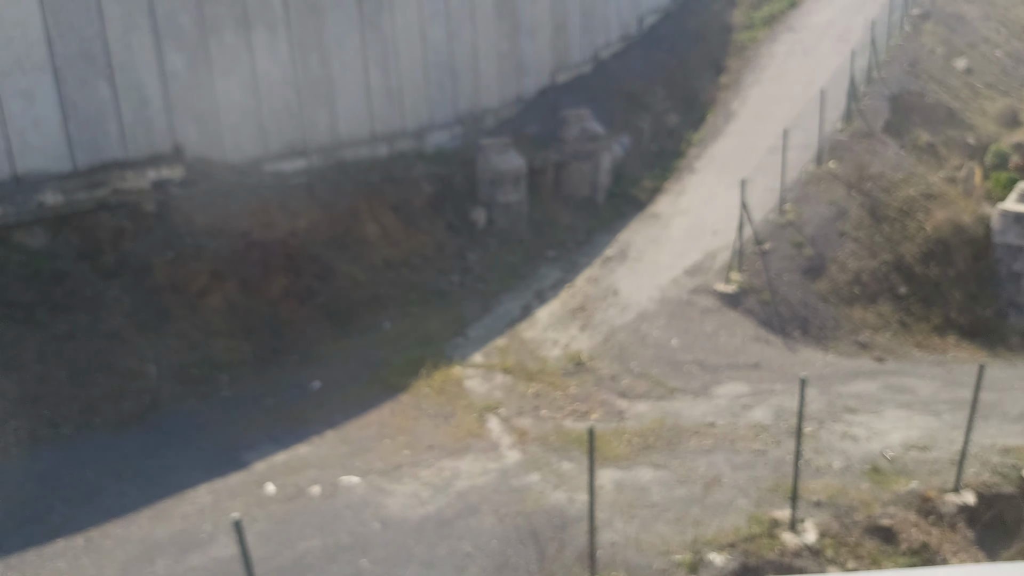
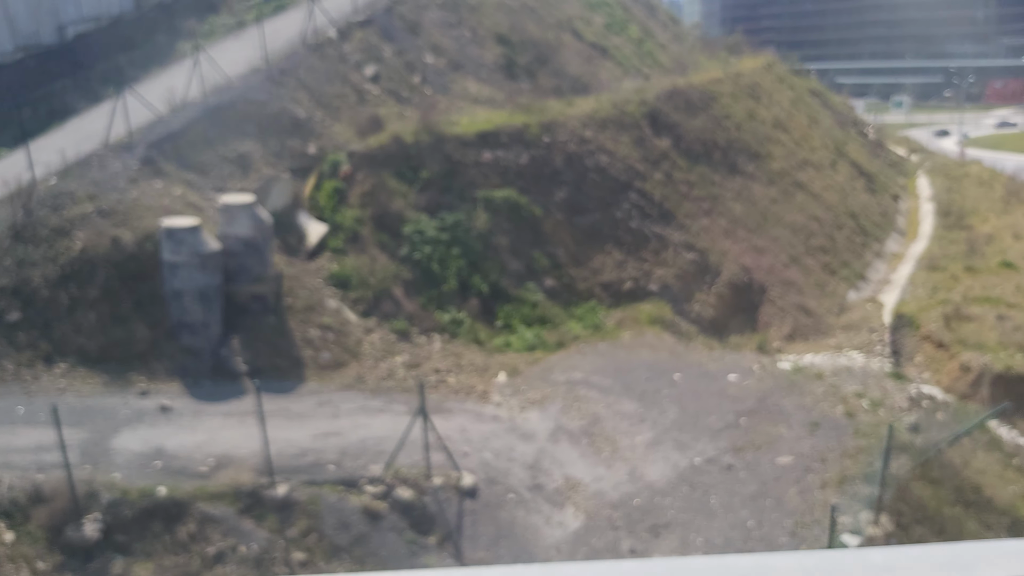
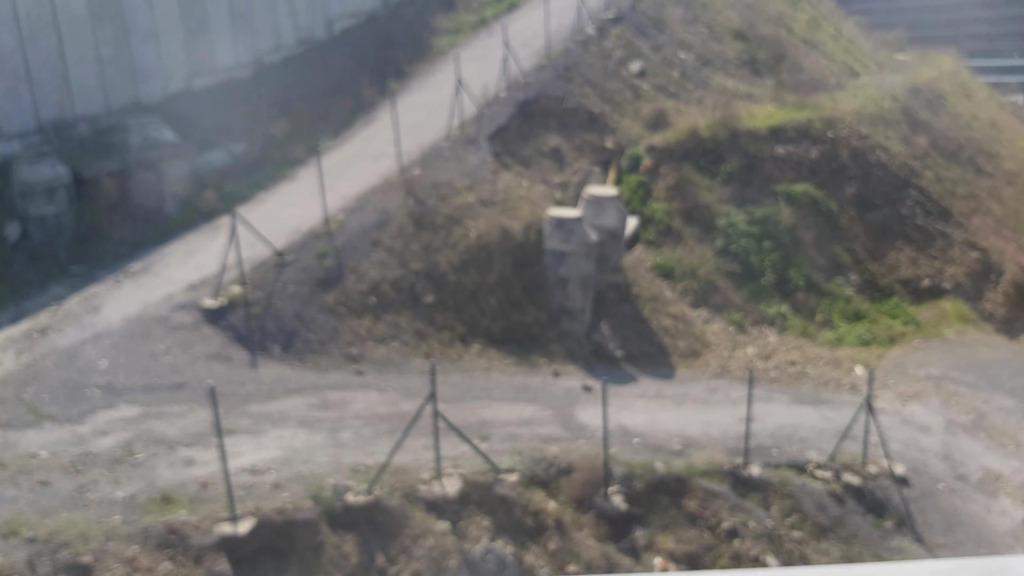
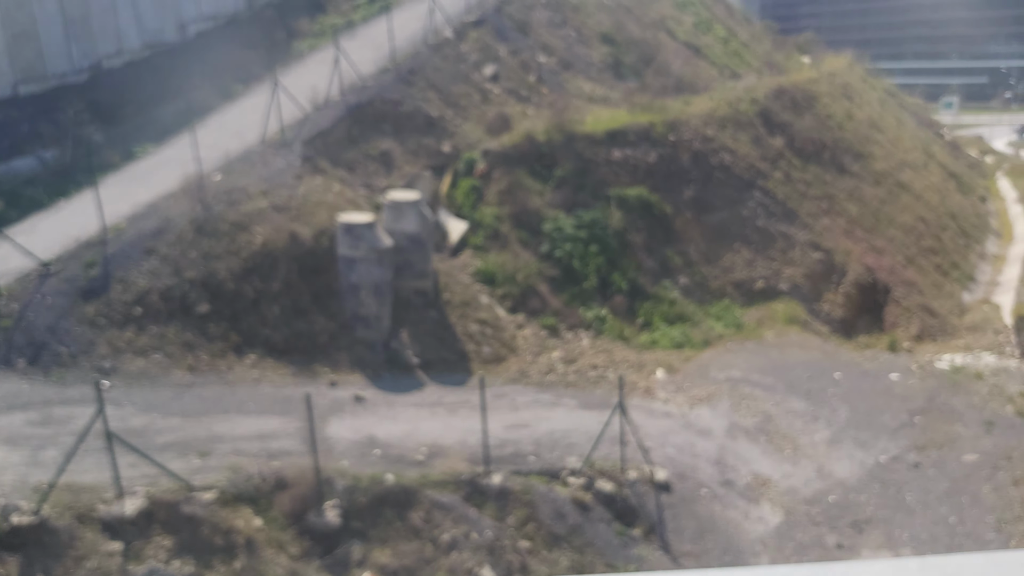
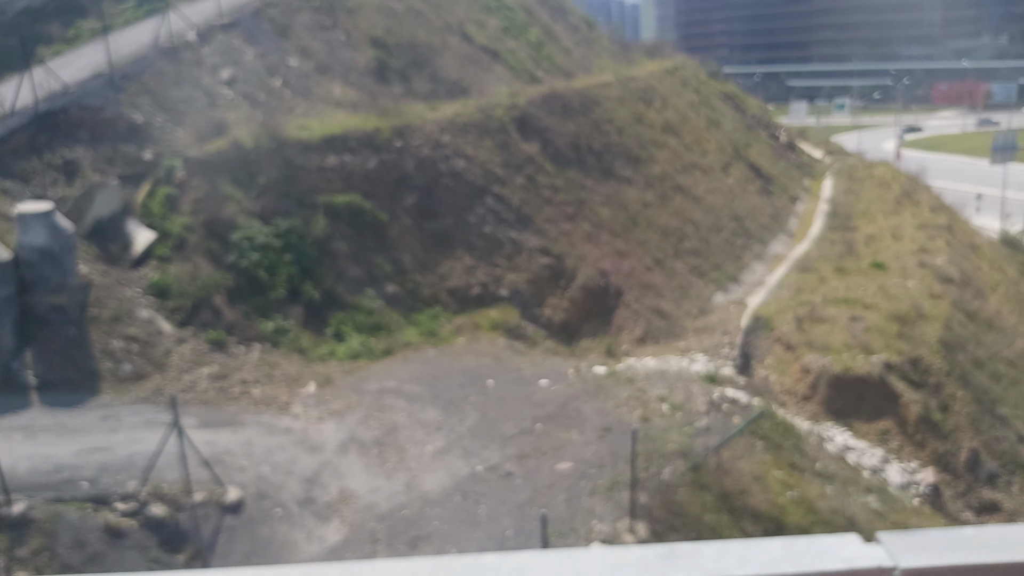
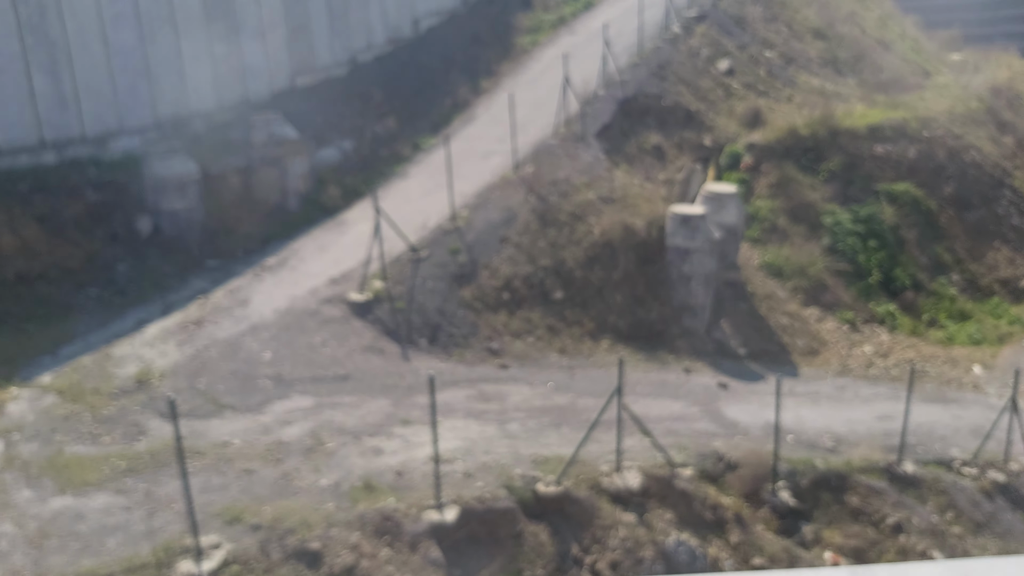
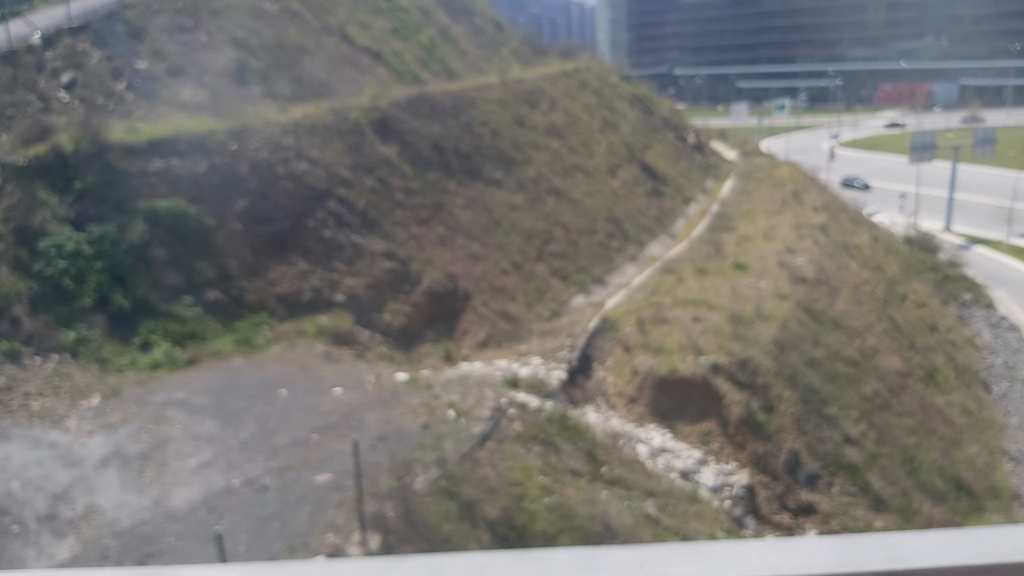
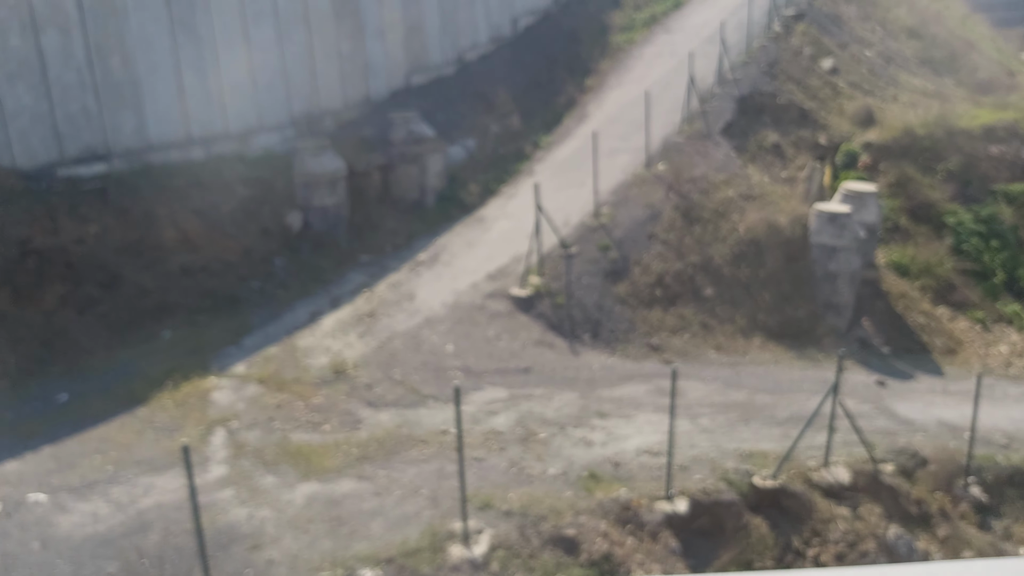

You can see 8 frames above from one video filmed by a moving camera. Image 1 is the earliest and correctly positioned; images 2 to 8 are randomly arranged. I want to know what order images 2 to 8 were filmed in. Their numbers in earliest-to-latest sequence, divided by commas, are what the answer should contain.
8, 6, 3, 4, 2, 5, 7
